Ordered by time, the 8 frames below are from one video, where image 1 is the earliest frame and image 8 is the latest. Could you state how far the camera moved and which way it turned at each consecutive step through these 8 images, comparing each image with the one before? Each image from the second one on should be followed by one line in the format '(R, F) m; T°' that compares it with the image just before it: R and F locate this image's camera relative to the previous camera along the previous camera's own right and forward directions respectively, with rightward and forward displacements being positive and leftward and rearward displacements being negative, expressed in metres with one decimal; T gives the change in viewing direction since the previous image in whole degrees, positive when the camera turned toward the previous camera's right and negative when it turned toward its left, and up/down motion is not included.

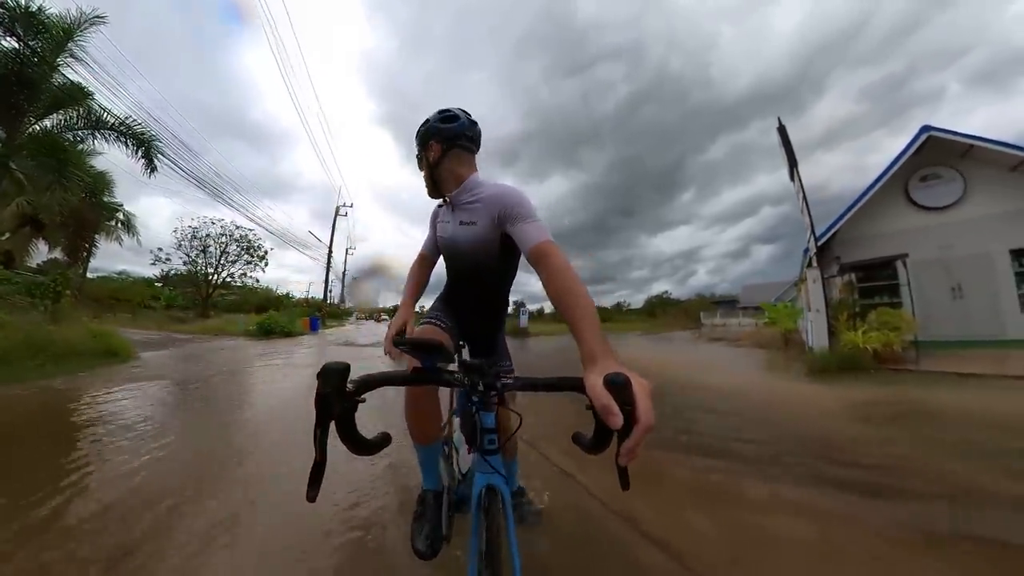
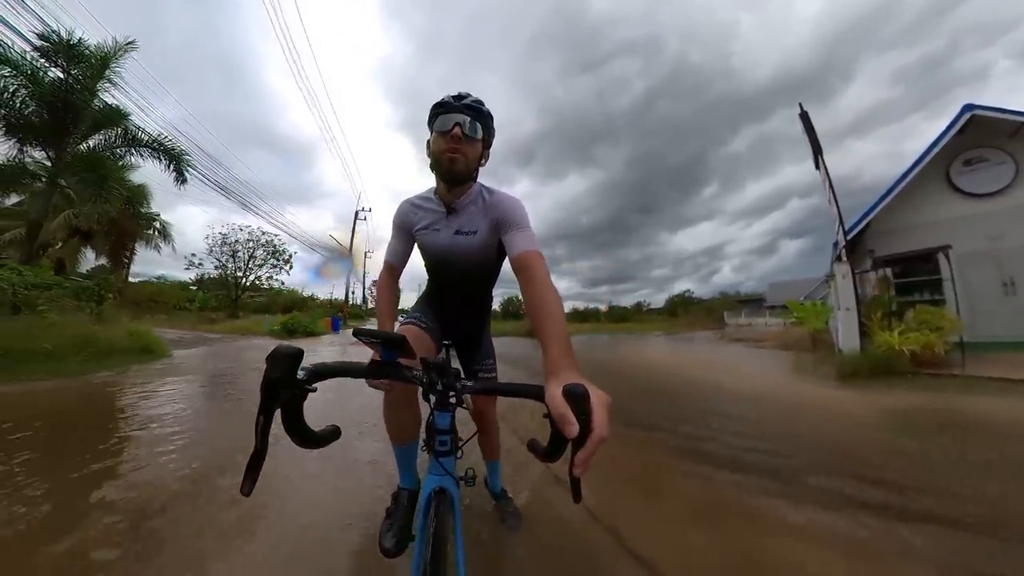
(+0.2, +0.3) m; -3°
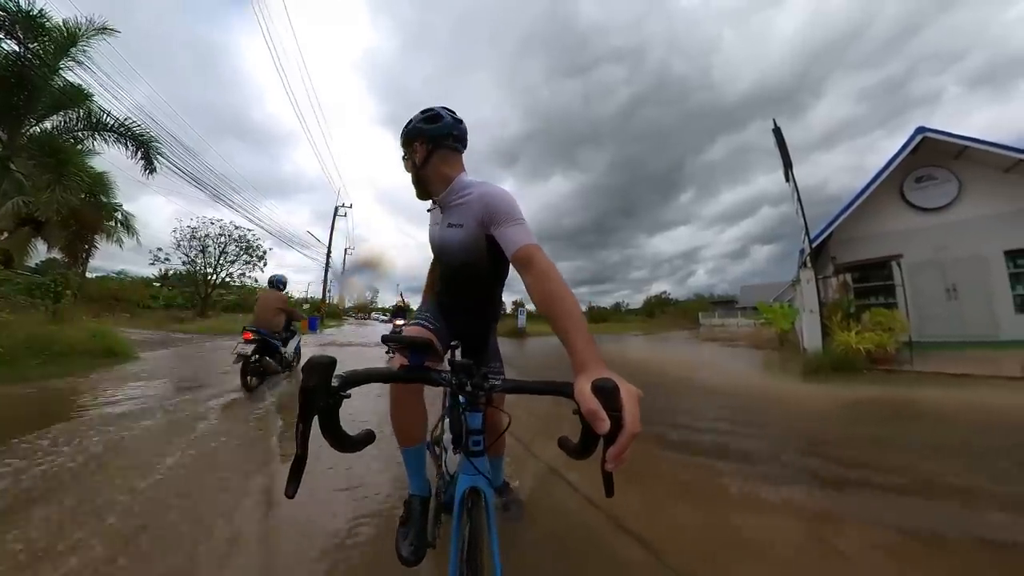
(-0.2, -0.3) m; +3°
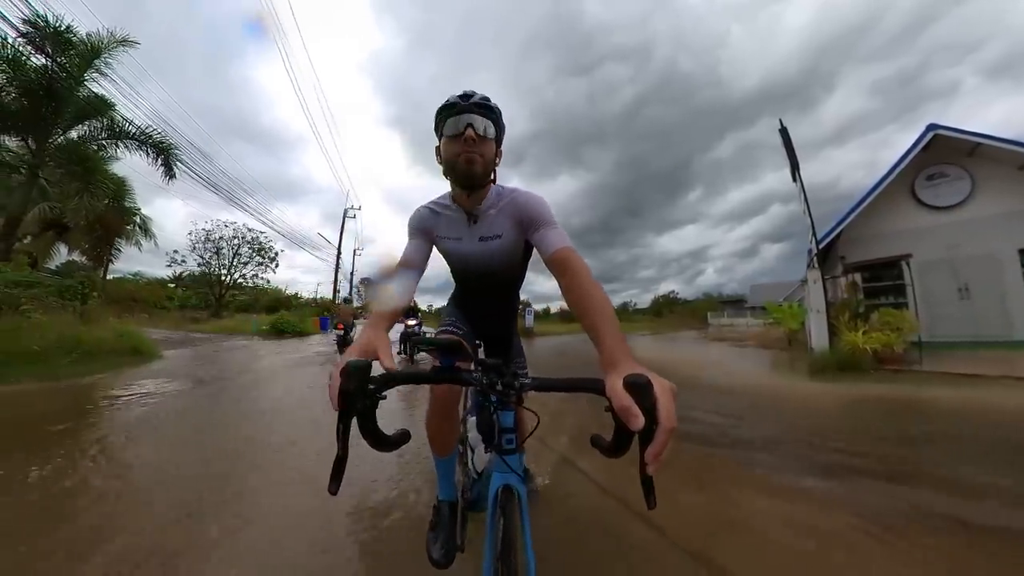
(0.0, -0.1) m; -1°
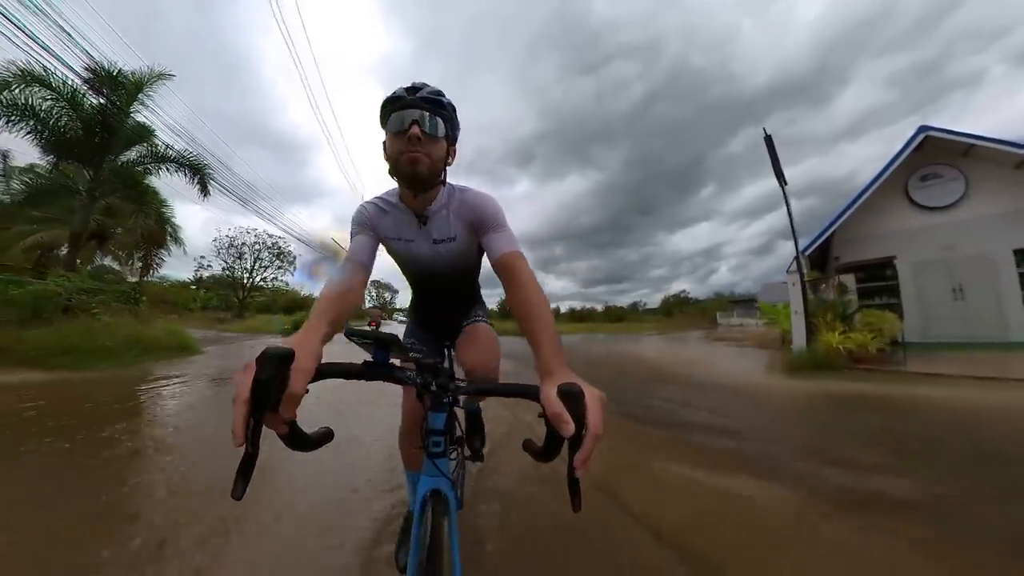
(+0.2, -0.3) m; -1°
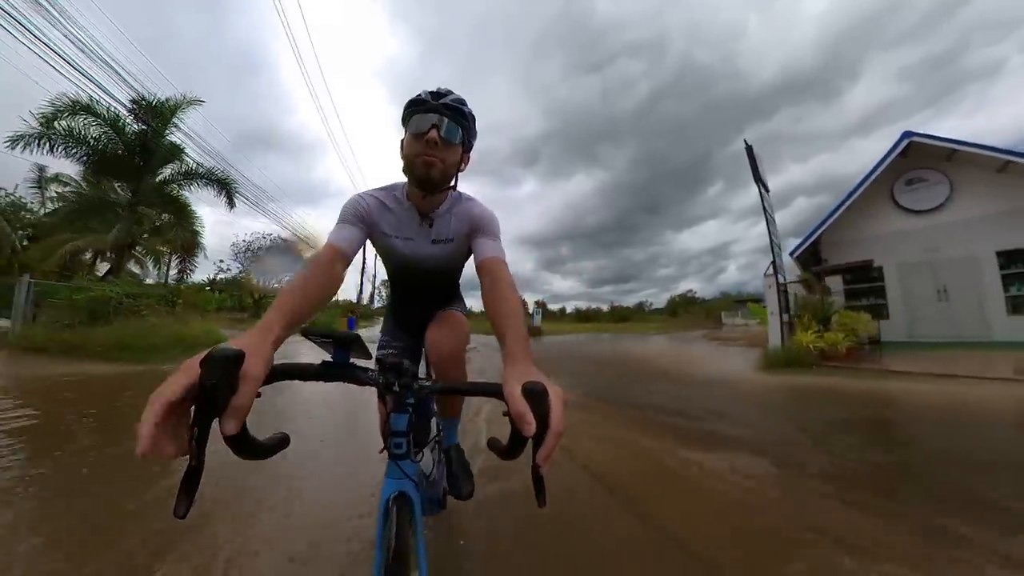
(+0.1, -0.4) m; -1°
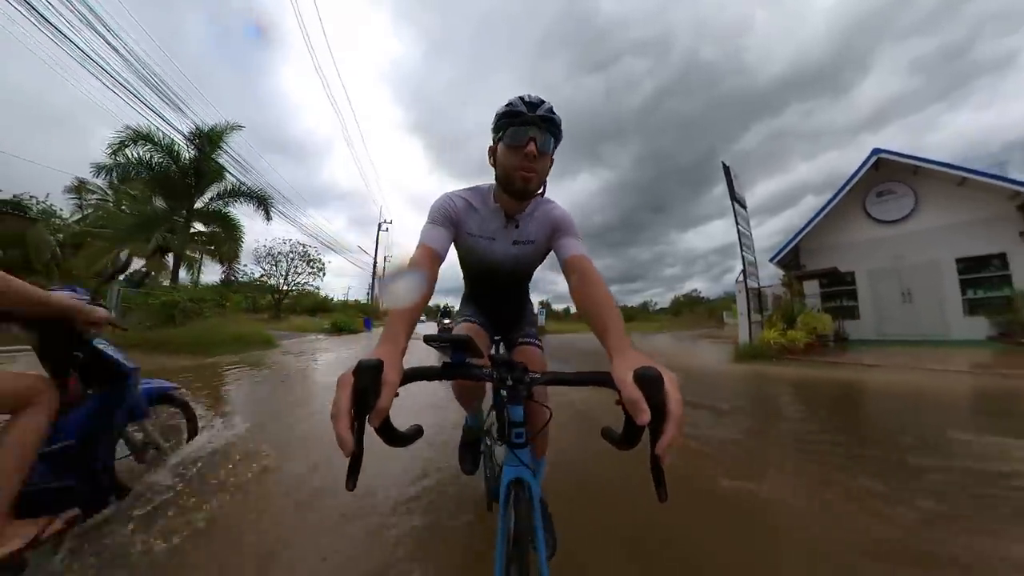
(0.0, -0.9) m; -1°
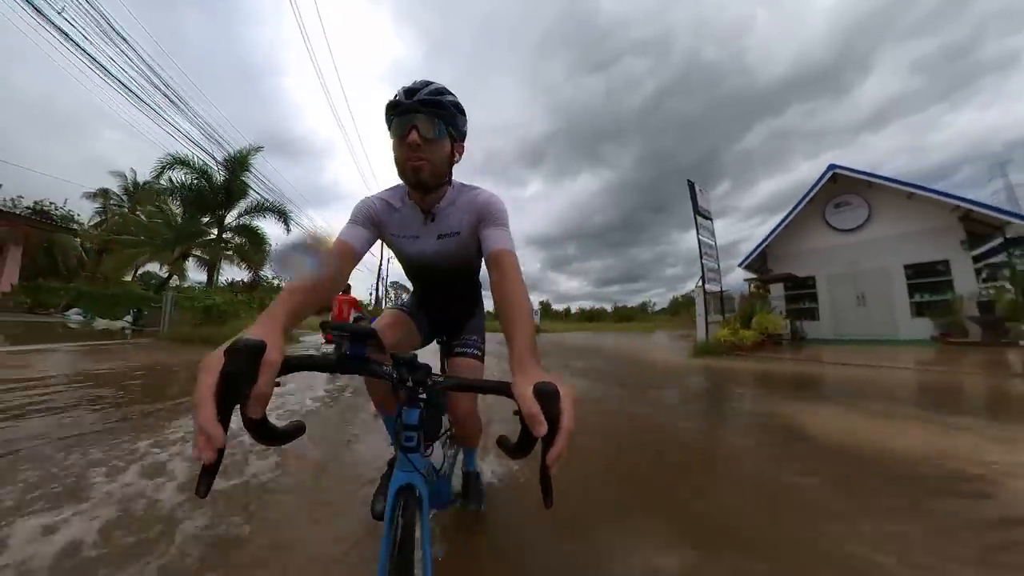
(+0.2, -0.9) m; 0°
